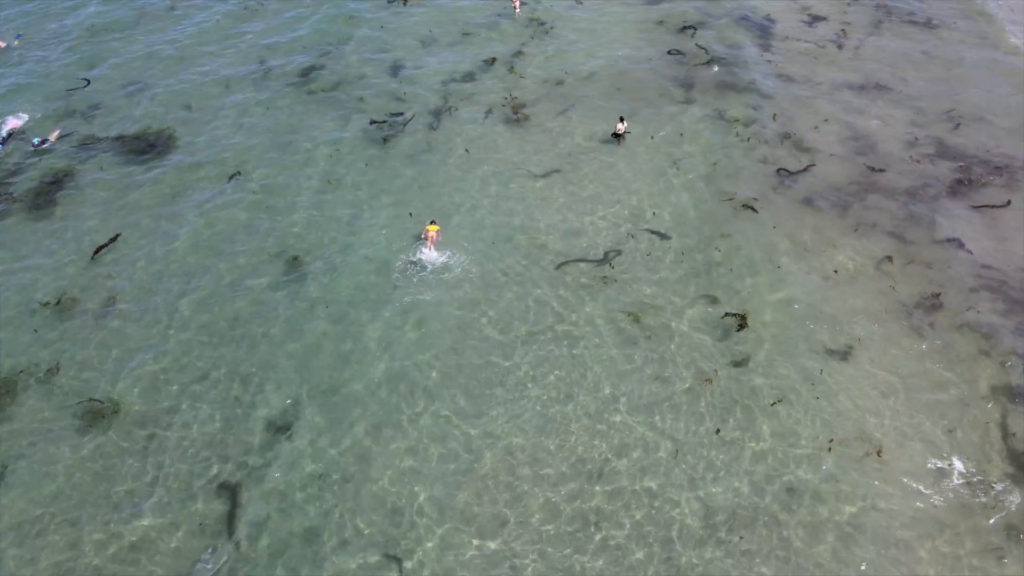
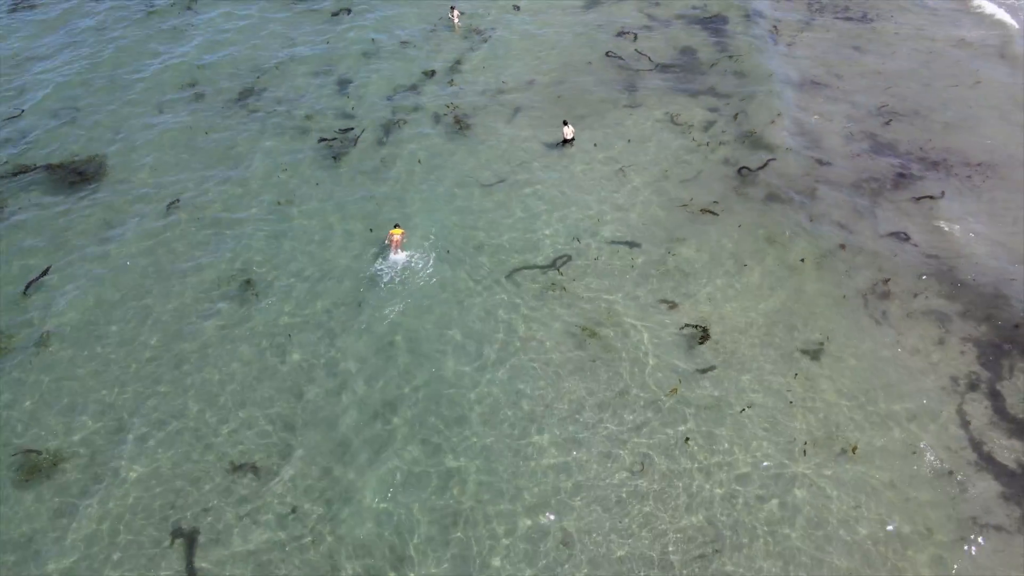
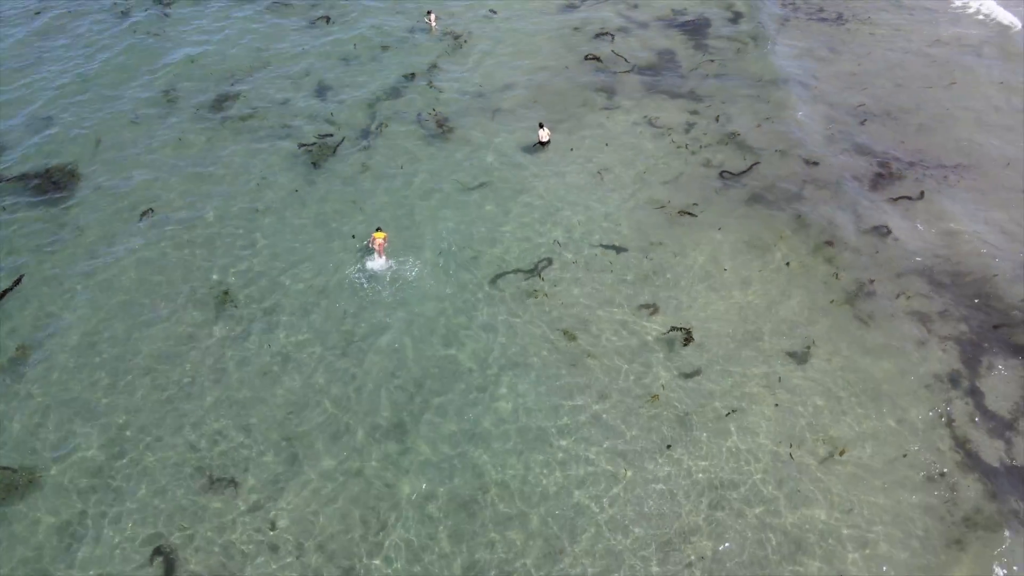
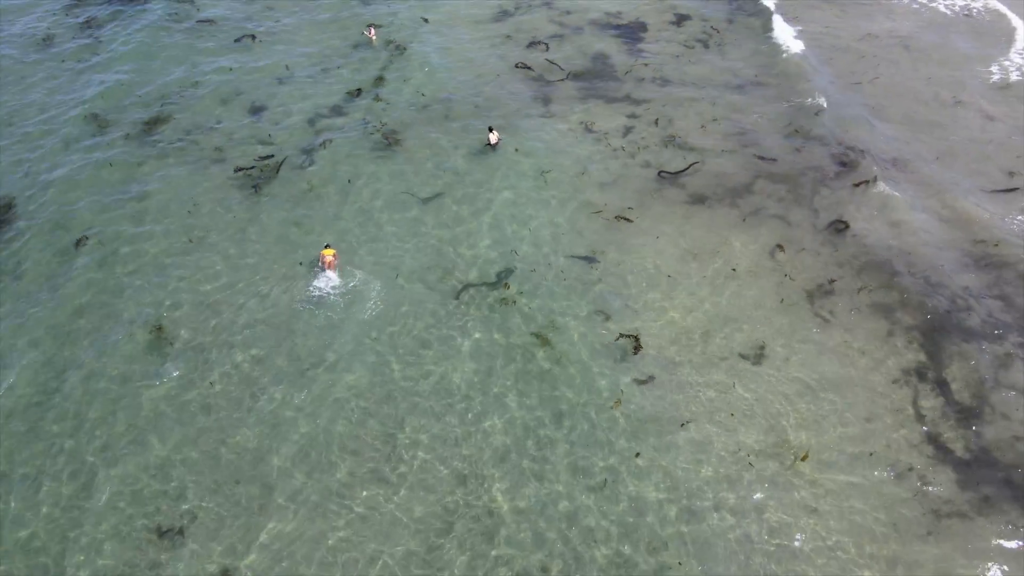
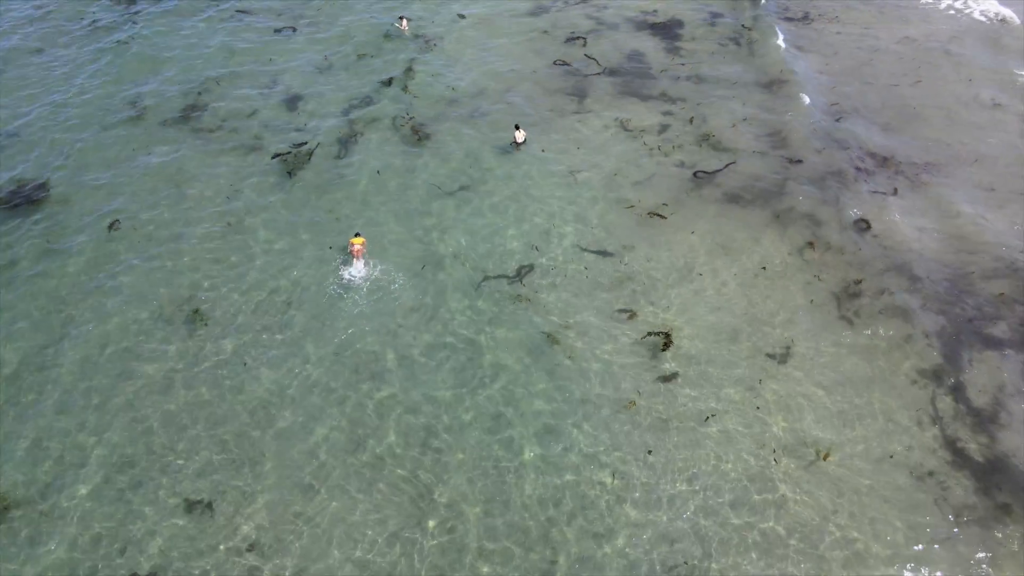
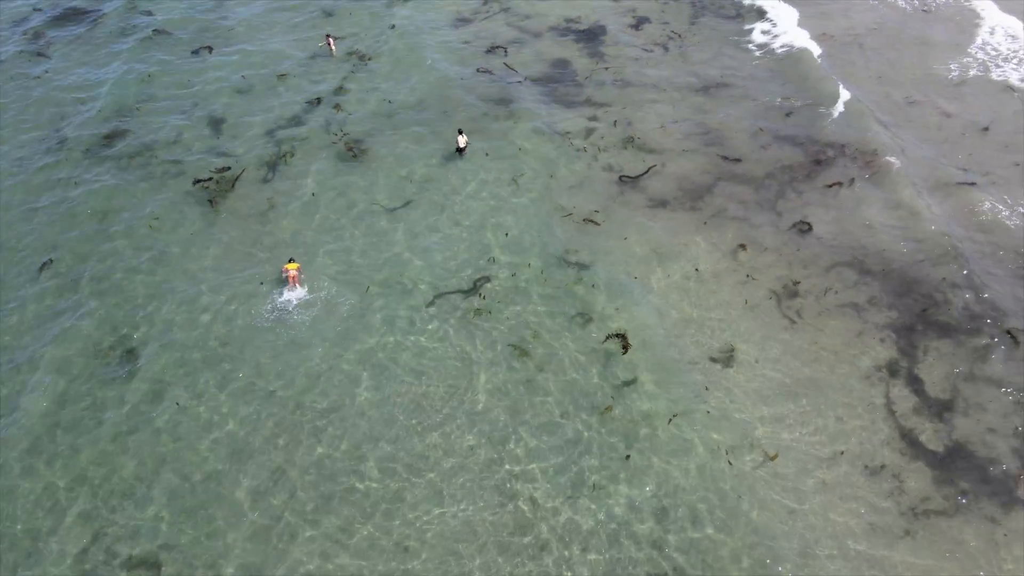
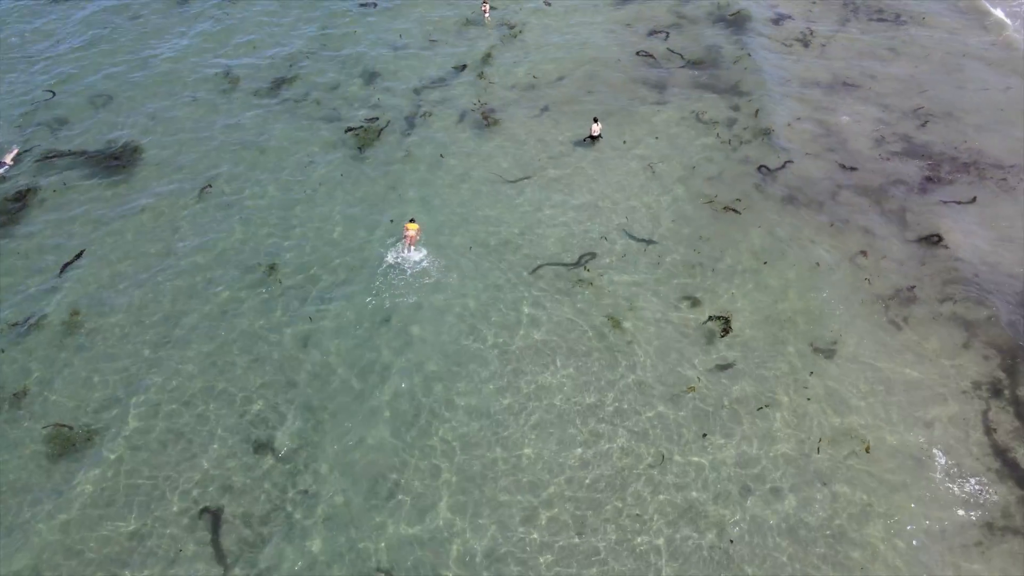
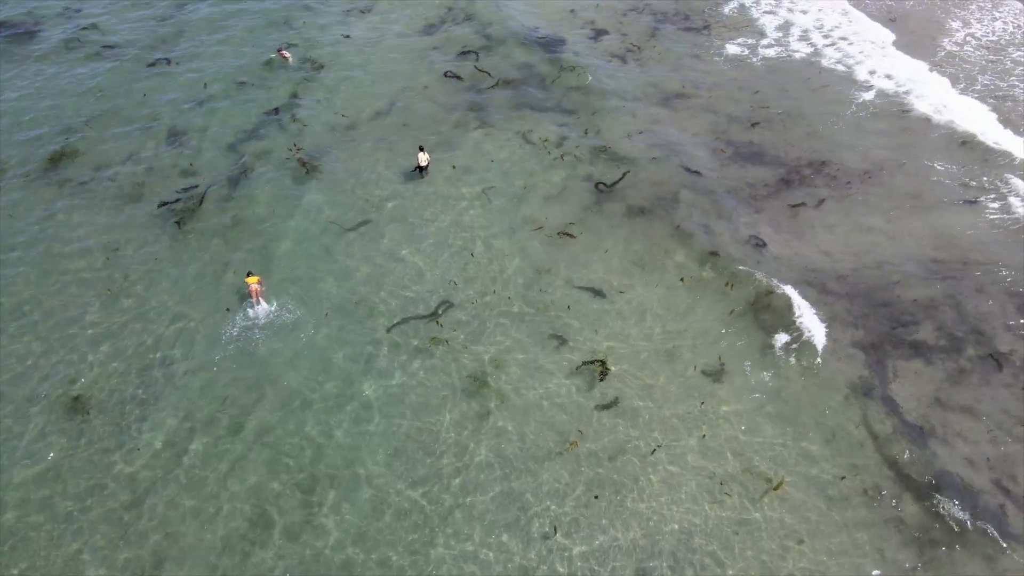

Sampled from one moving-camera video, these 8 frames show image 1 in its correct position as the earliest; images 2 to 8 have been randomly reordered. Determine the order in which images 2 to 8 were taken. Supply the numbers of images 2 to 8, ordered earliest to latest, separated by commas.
7, 2, 3, 5, 4, 6, 8
